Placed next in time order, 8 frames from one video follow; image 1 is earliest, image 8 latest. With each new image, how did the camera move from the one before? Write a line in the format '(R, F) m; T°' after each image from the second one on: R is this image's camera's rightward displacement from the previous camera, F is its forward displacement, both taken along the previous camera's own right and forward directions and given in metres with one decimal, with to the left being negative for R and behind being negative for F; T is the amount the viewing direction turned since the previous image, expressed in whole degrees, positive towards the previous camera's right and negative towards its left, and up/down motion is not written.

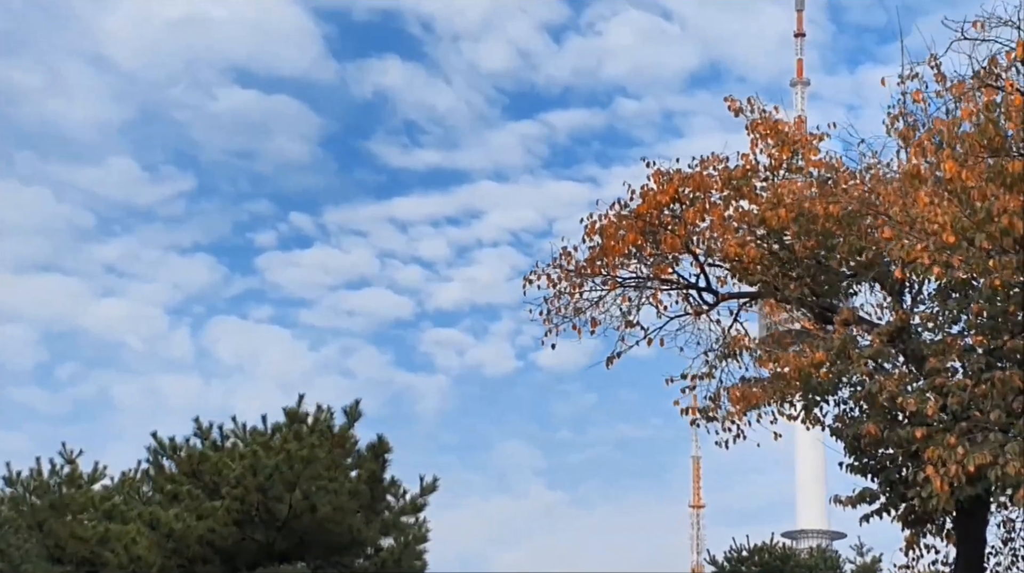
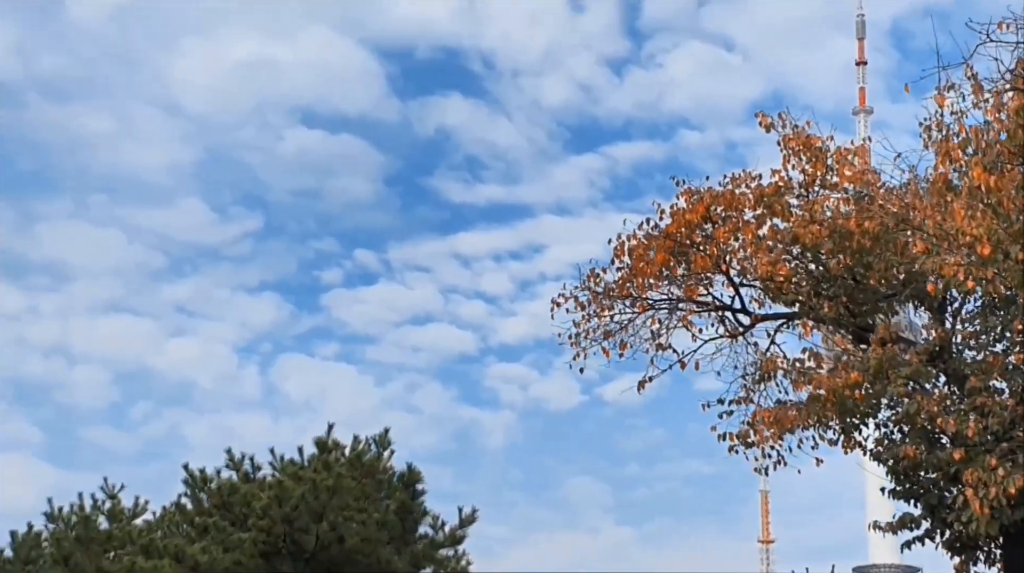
(+0.6, +0.3) m; -3°
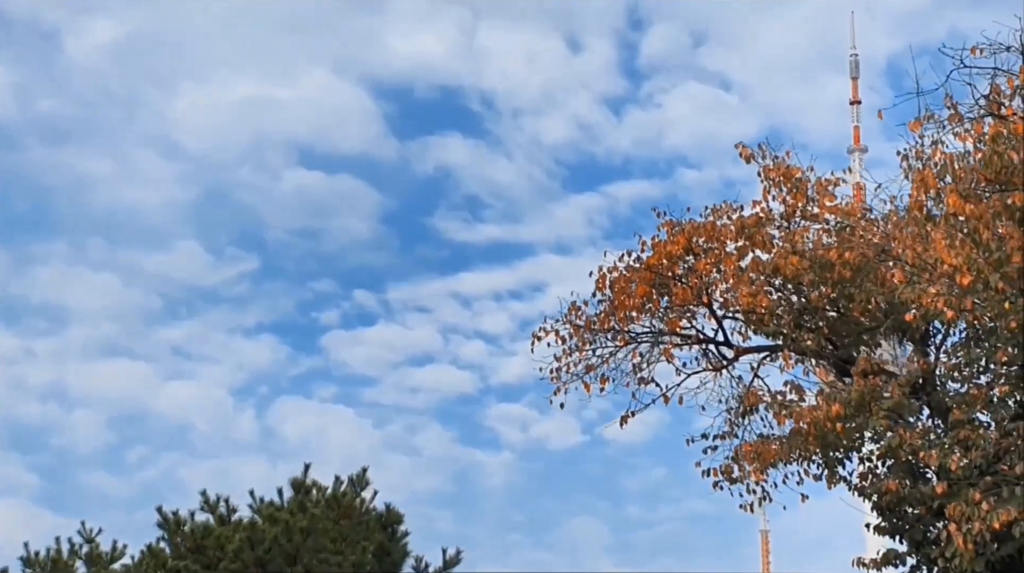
(+0.3, +0.2) m; 0°
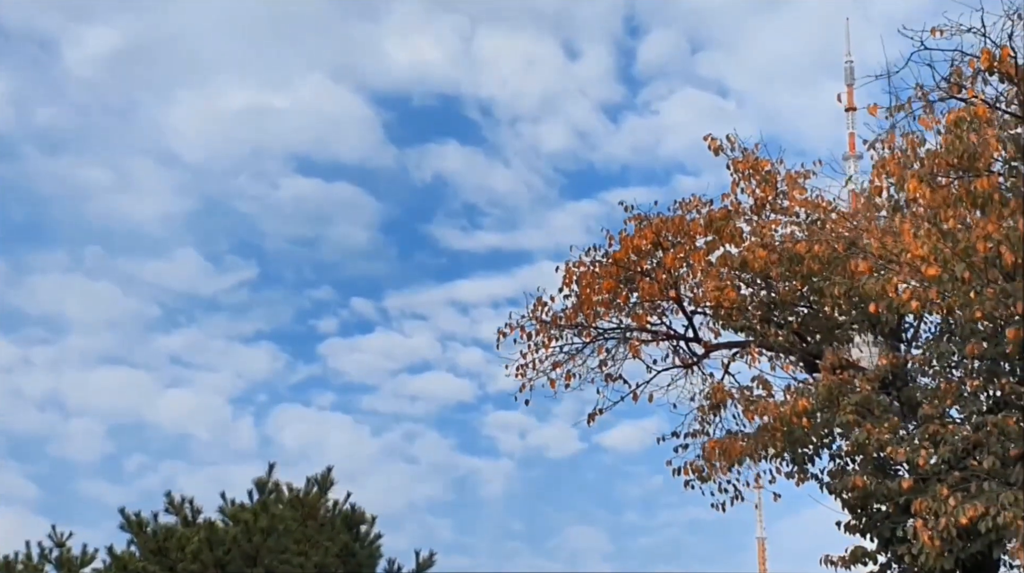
(+0.5, +0.3) m; 0°
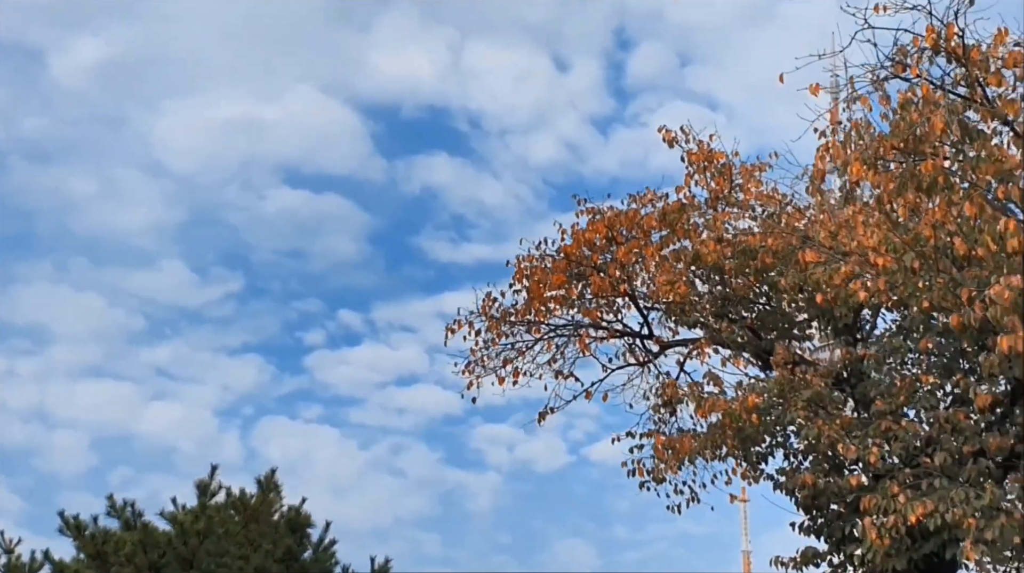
(+0.6, +0.4) m; 0°
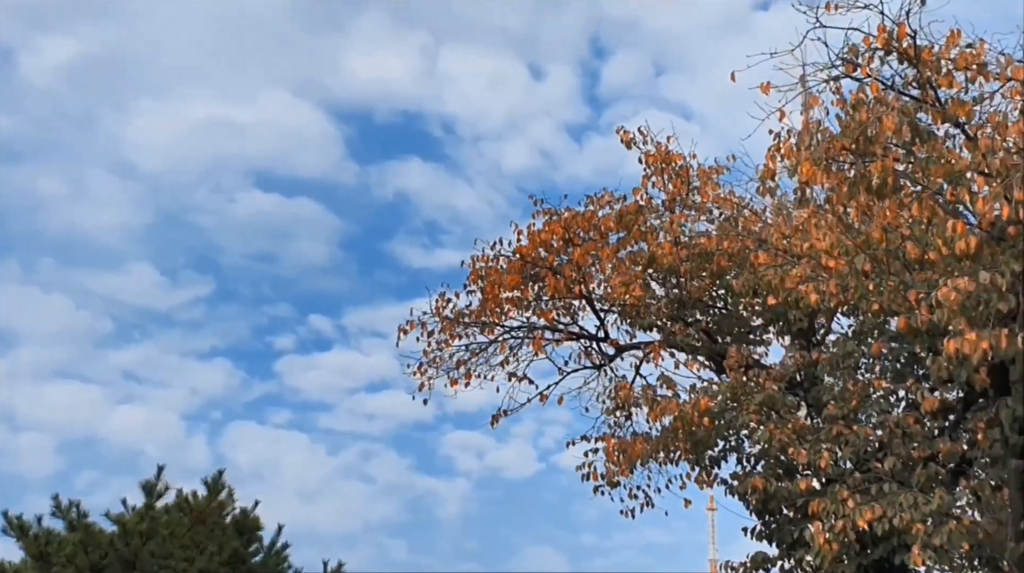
(+0.3, +0.2) m; +1°
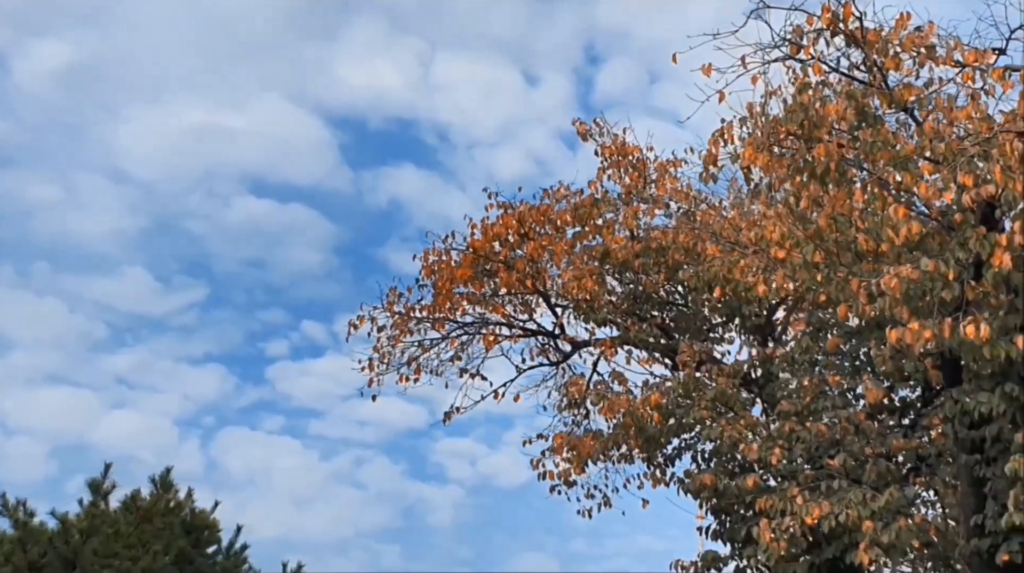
(+0.6, +0.3) m; 0°
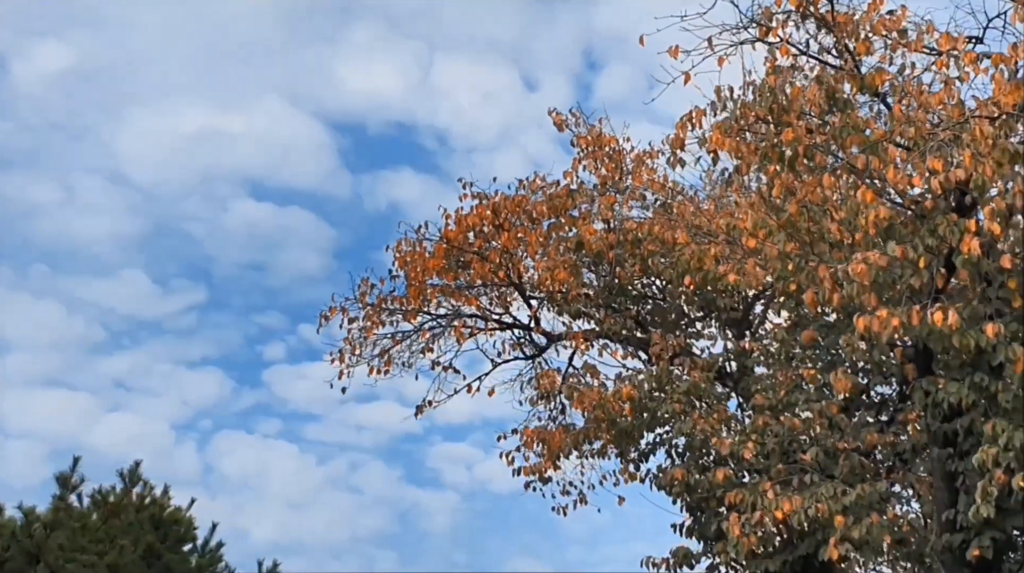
(+0.3, +0.2) m; 0°
